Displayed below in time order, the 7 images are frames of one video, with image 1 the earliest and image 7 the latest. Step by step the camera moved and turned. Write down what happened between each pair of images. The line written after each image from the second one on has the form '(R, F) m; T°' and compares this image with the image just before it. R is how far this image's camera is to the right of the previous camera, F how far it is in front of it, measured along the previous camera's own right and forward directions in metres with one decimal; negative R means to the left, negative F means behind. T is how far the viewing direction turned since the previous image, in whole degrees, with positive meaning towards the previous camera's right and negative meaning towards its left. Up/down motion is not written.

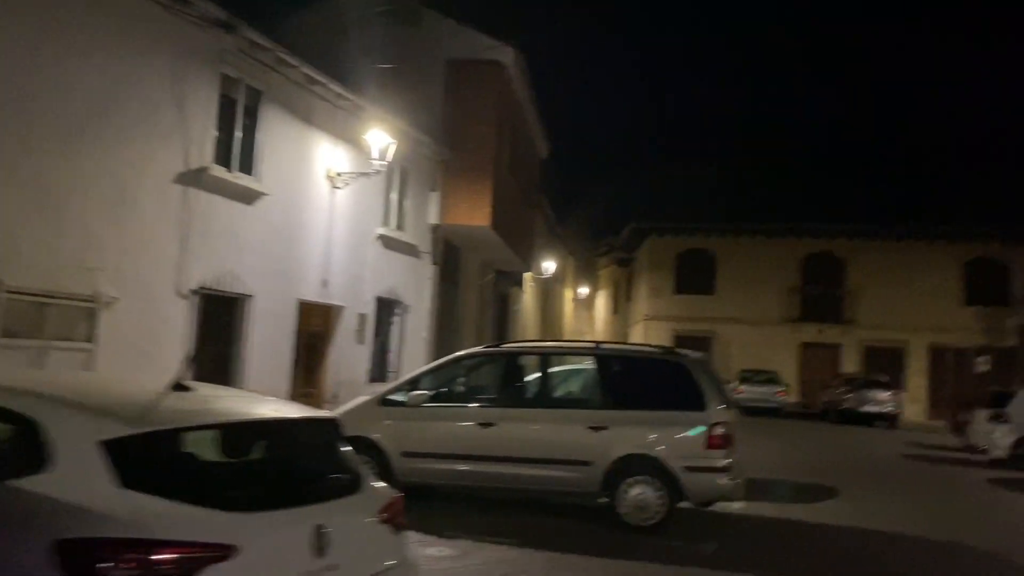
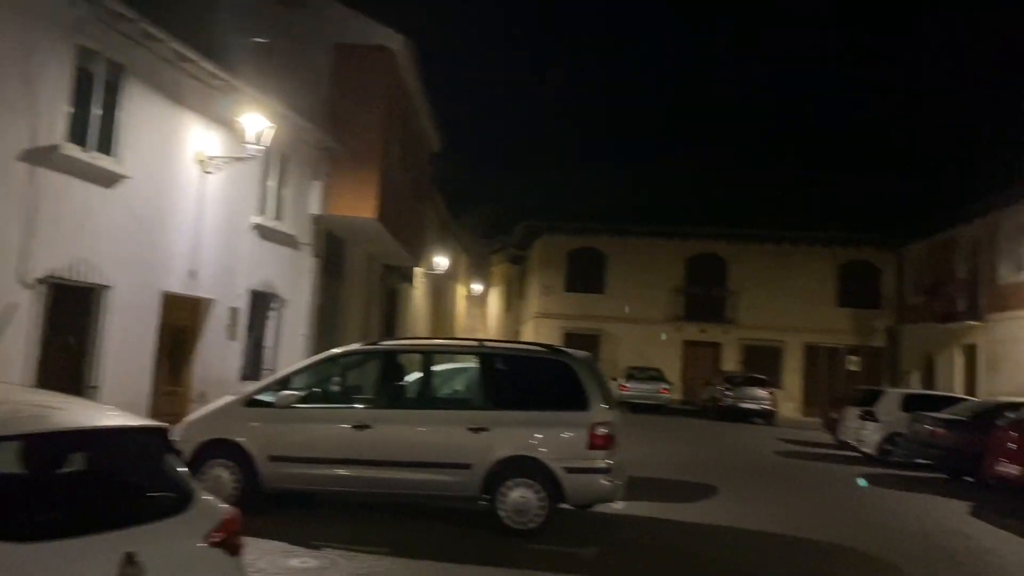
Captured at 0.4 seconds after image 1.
(+0.2, +0.4) m; +7°
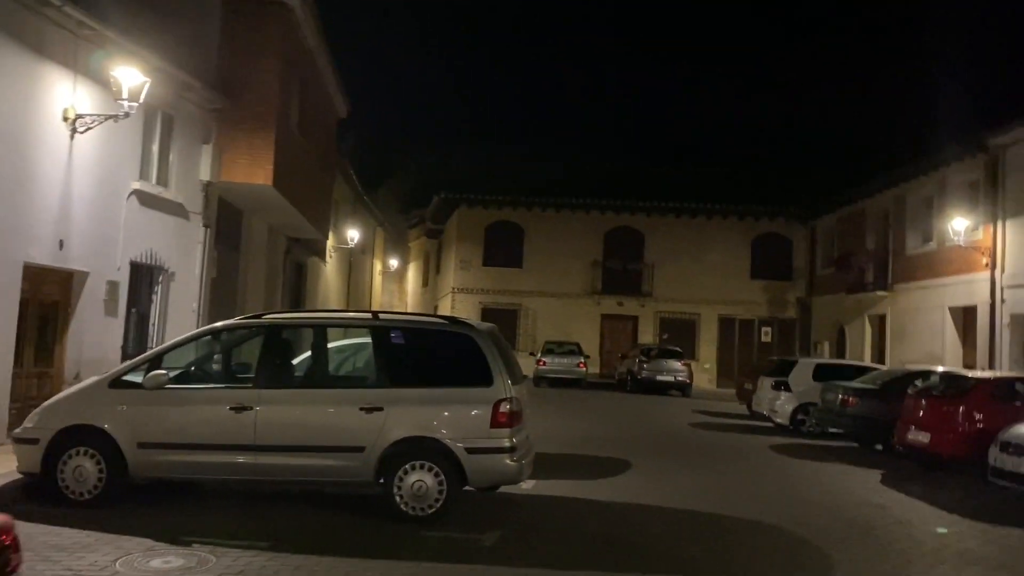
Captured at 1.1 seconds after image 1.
(+0.3, +0.7) m; +5°
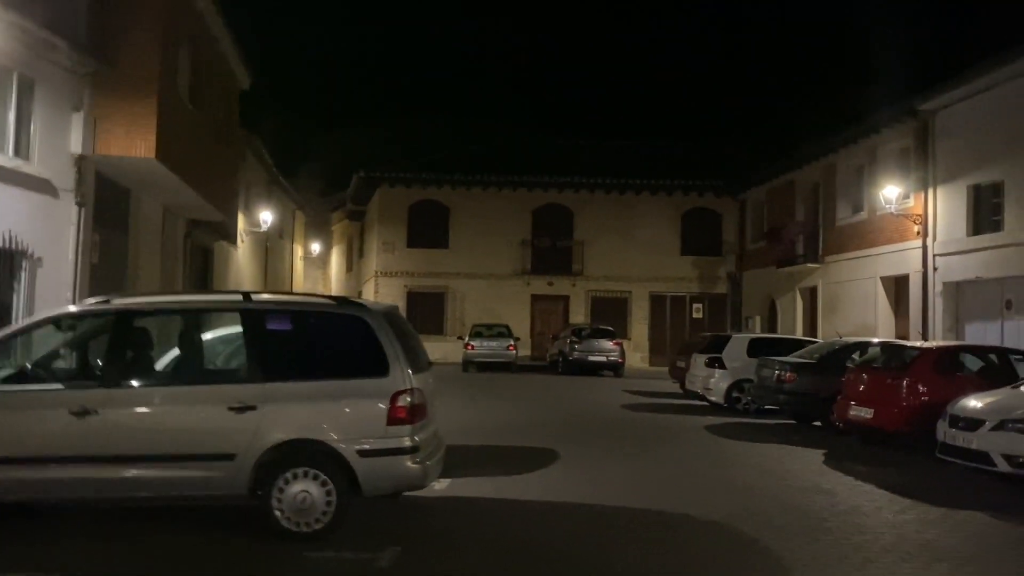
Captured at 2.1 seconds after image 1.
(+0.3, +1.2) m; +4°
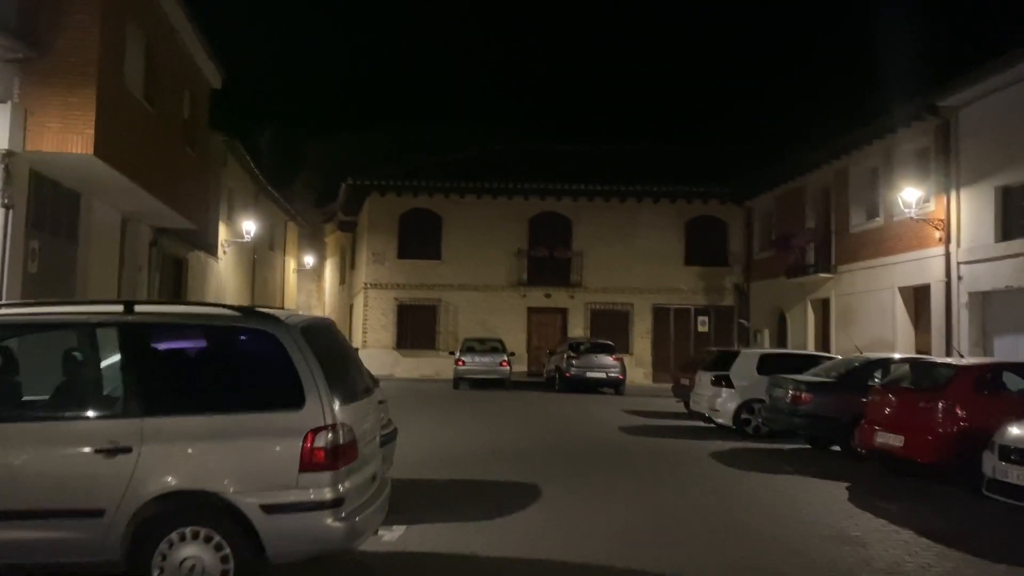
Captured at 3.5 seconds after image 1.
(+0.4, +1.5) m; 0°
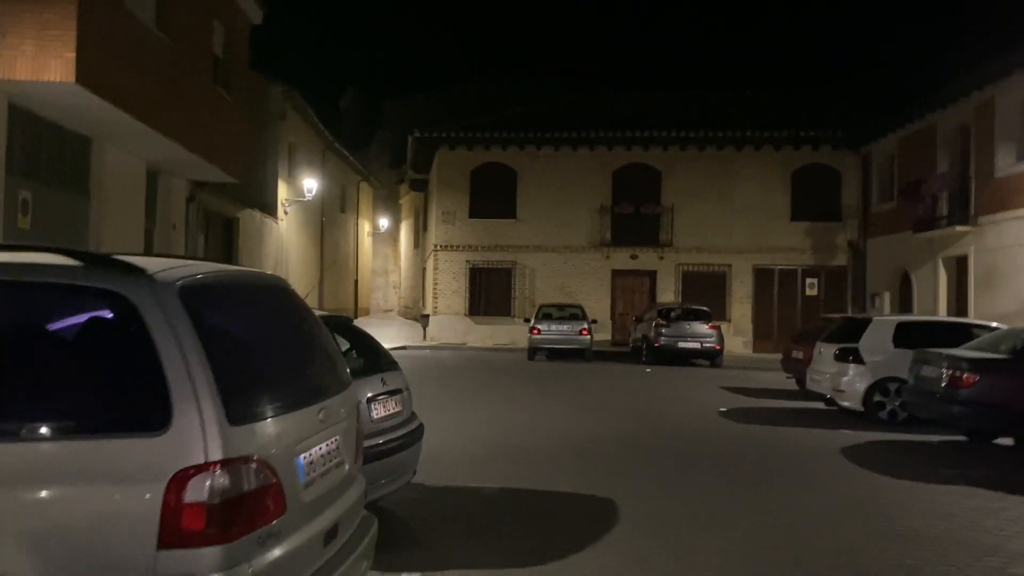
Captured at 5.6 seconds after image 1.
(+0.2, +2.6) m; -6°
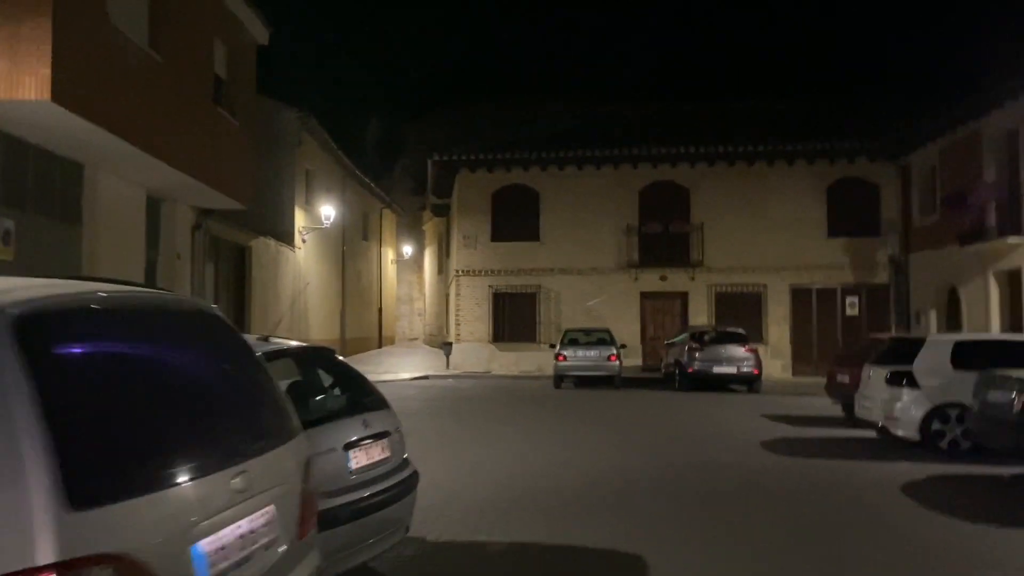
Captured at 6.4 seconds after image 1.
(+0.2, +1.0) m; -2°
